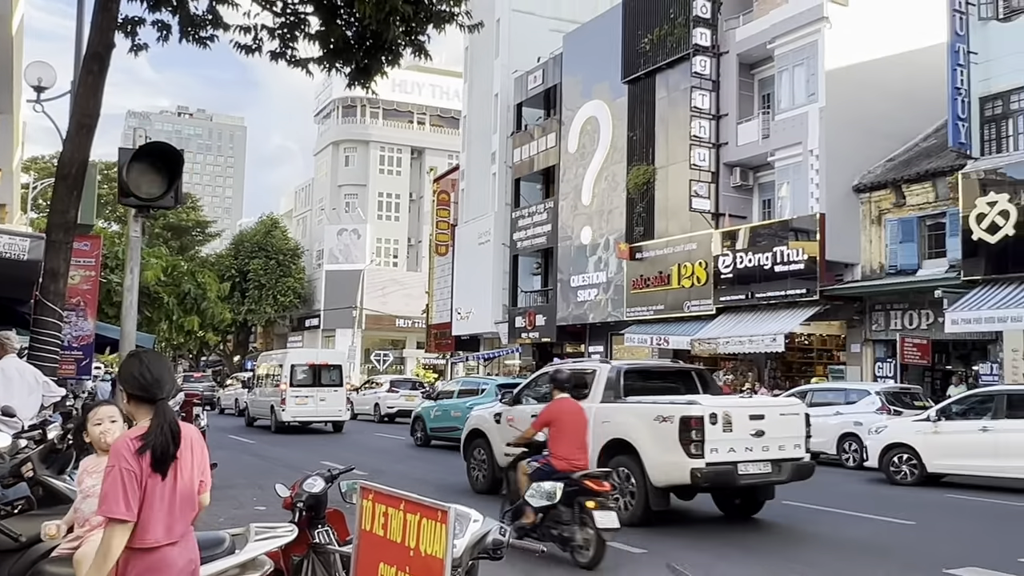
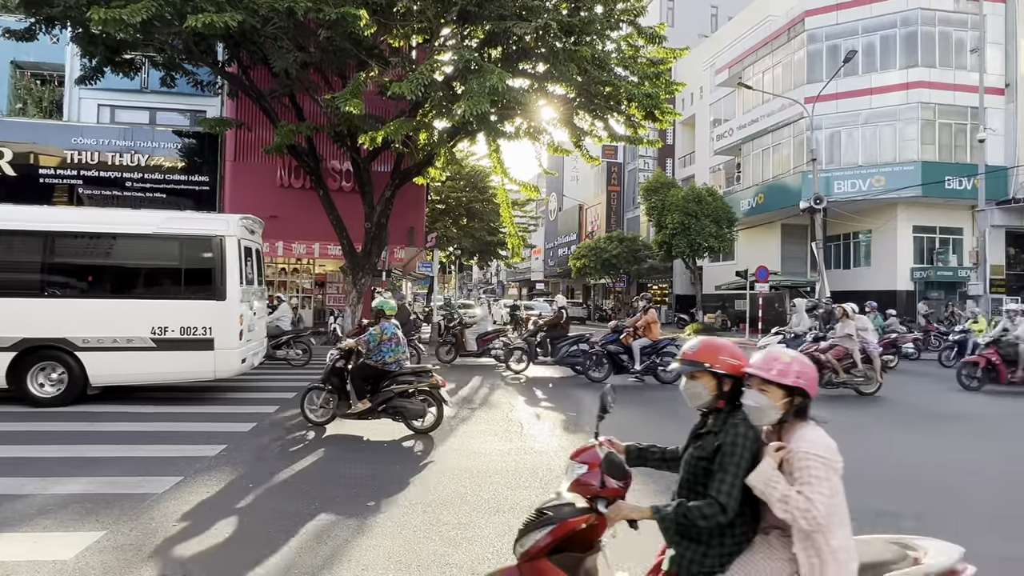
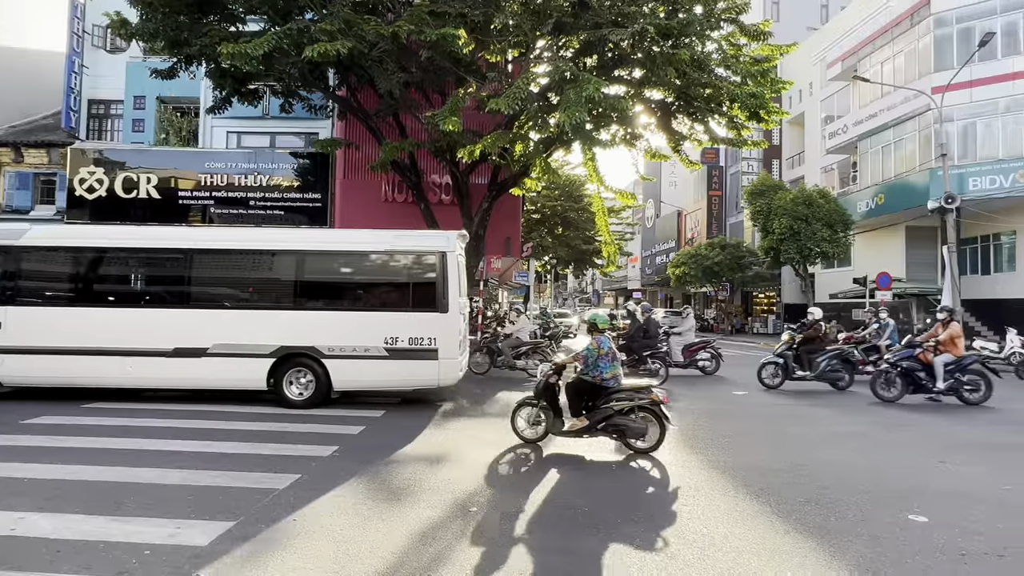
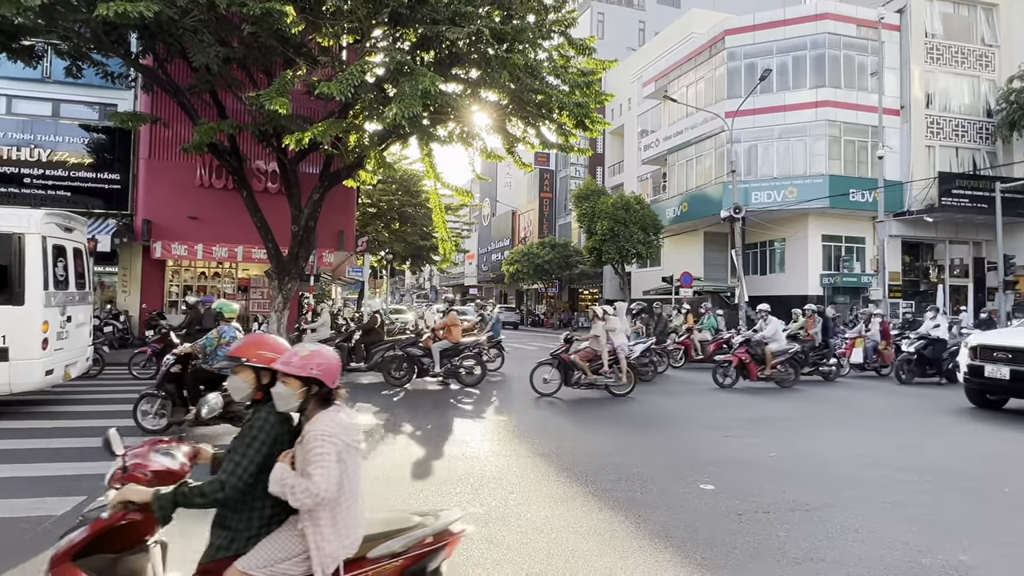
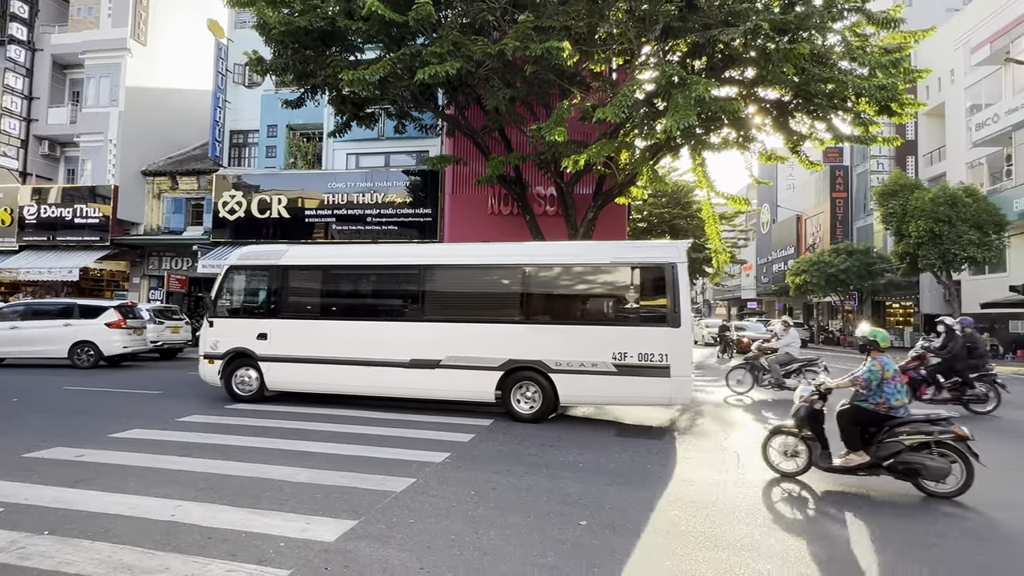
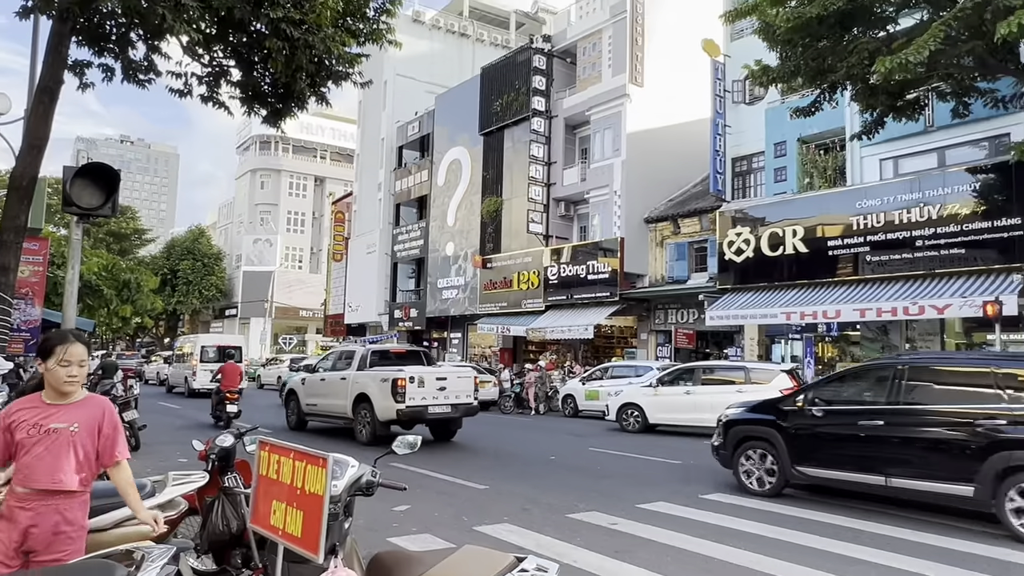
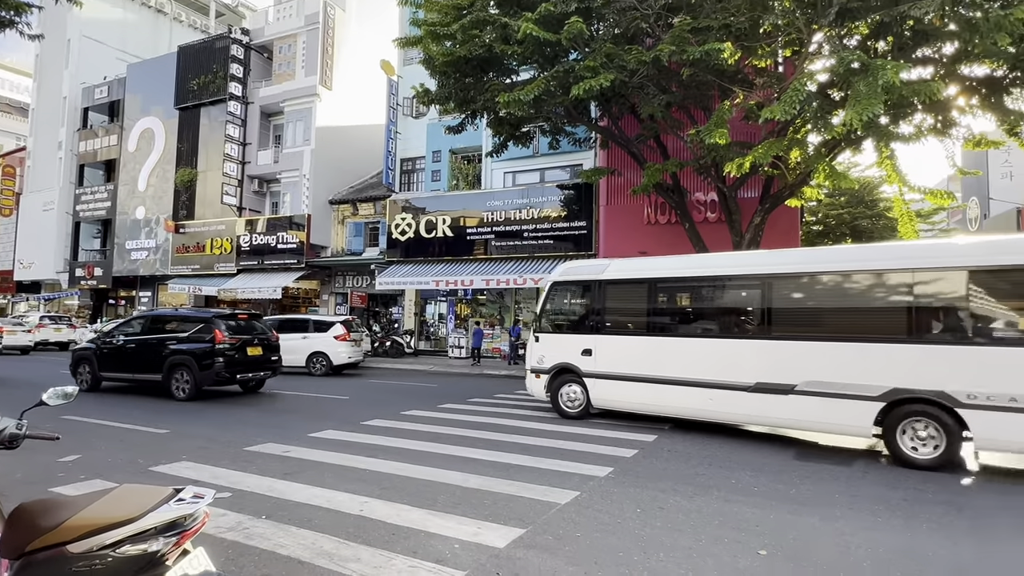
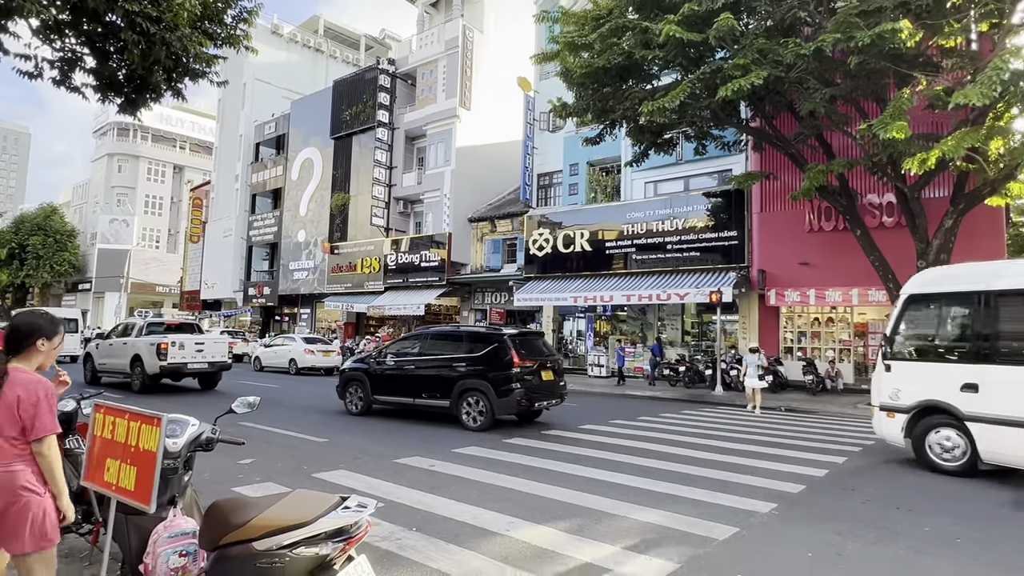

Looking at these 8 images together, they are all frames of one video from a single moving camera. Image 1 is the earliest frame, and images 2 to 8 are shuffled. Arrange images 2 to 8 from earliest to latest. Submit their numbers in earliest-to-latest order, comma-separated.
6, 8, 7, 5, 3, 2, 4
